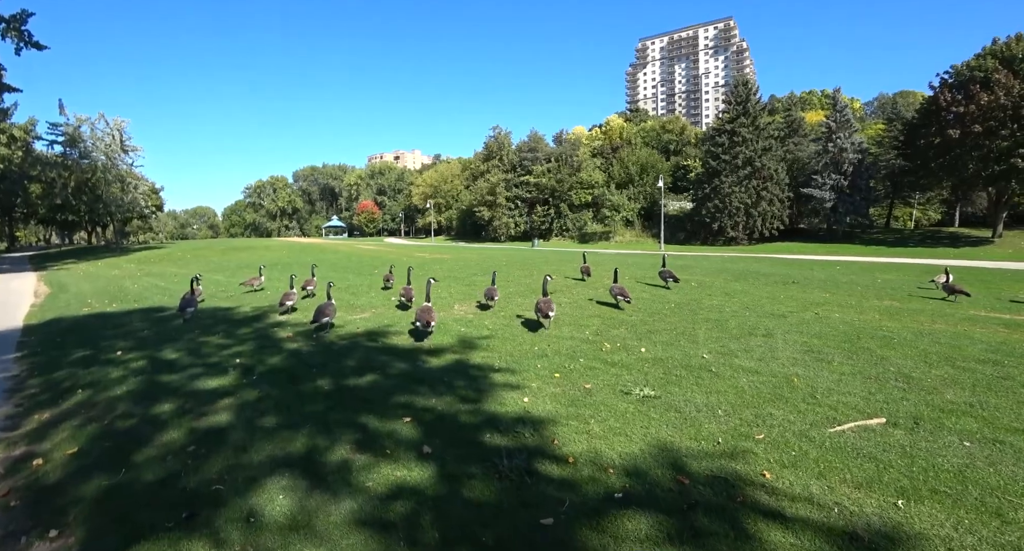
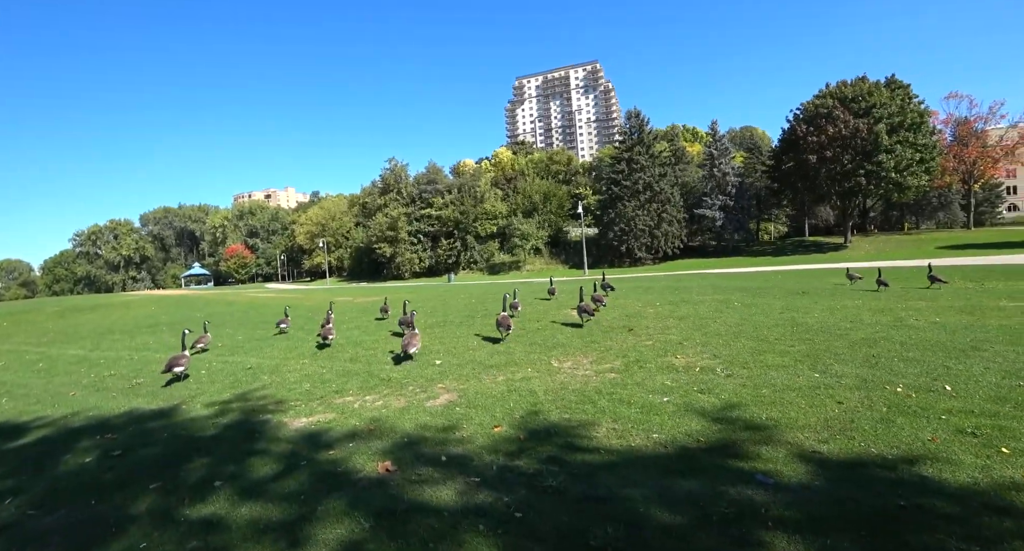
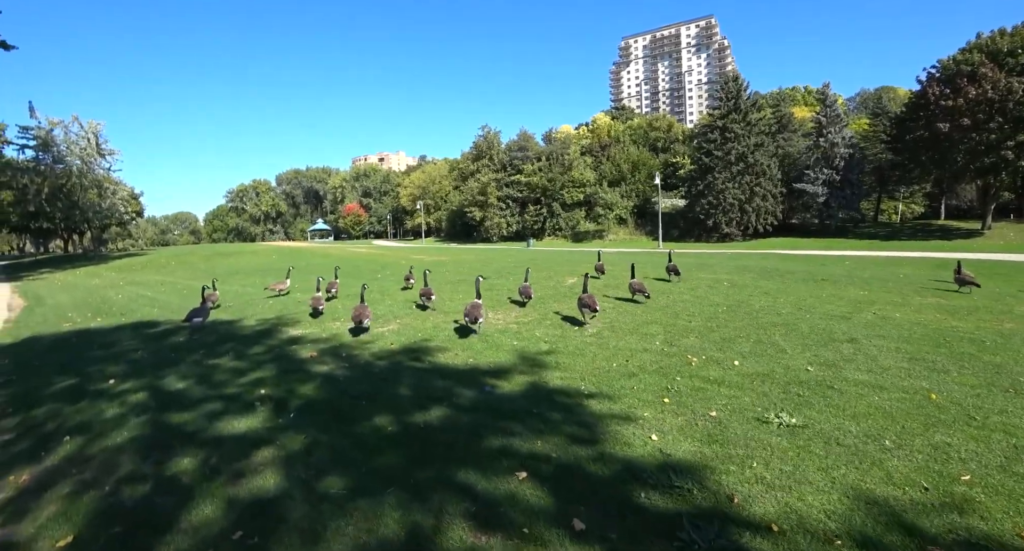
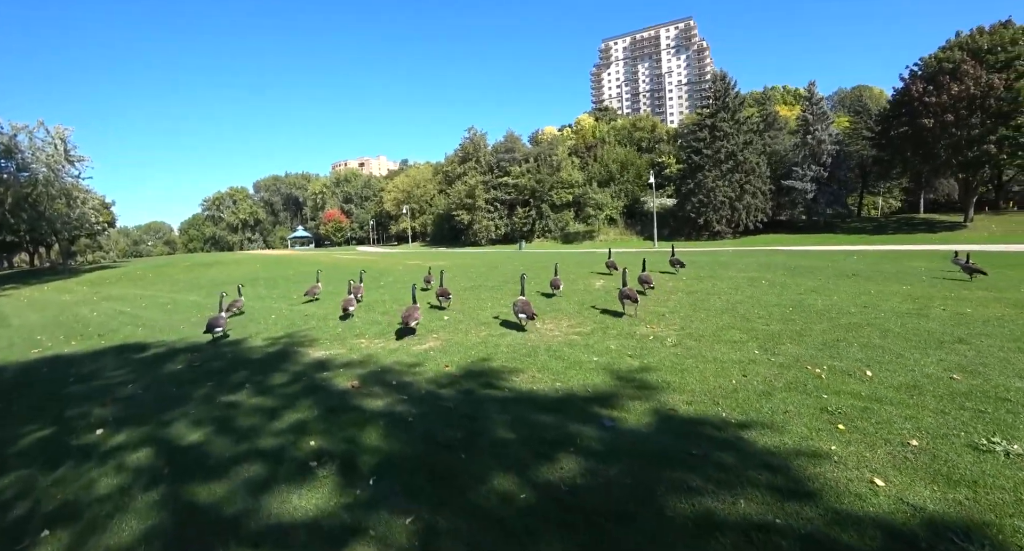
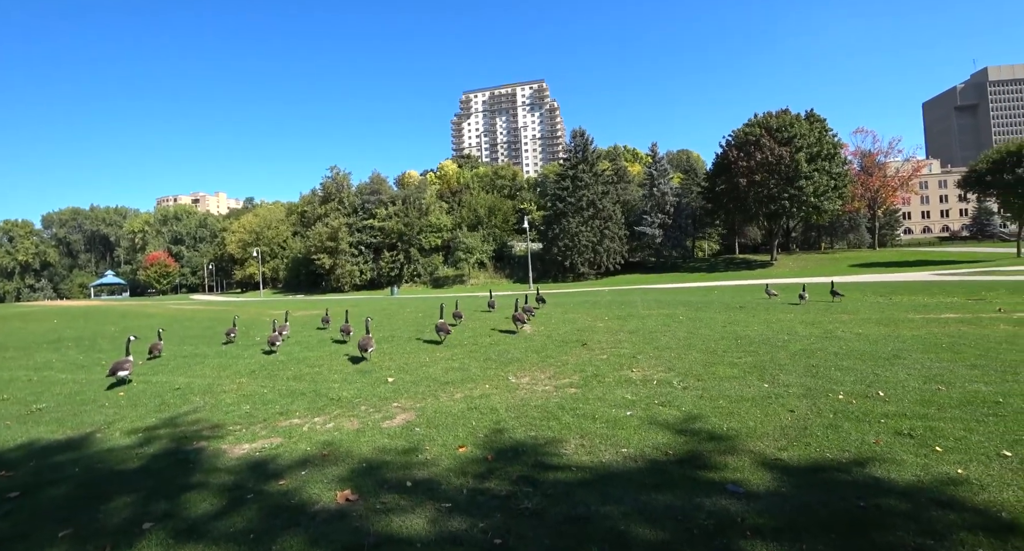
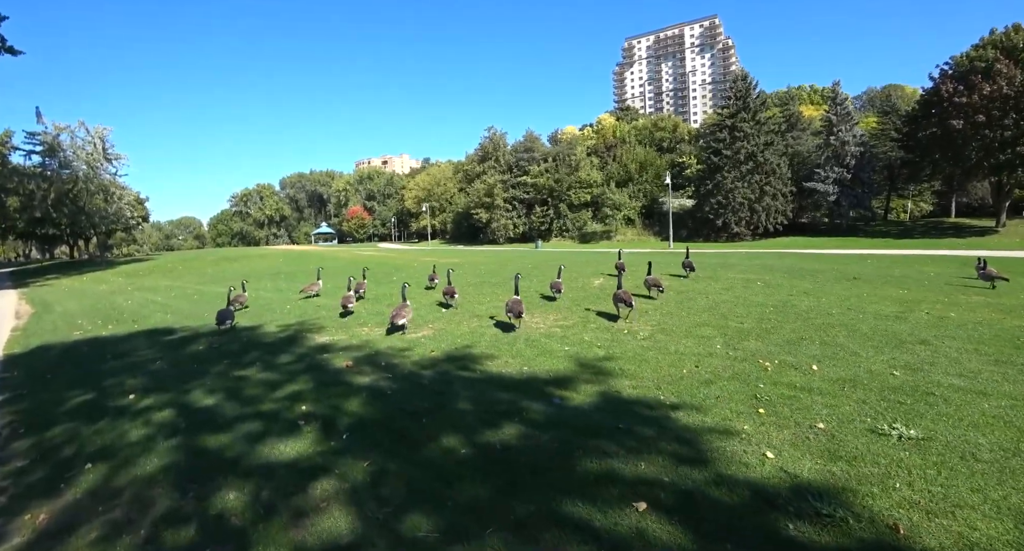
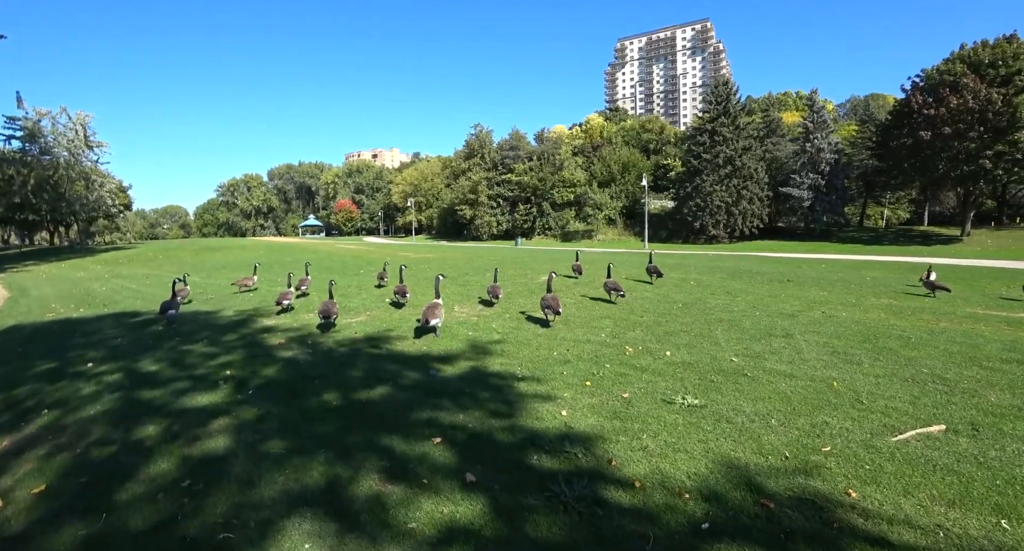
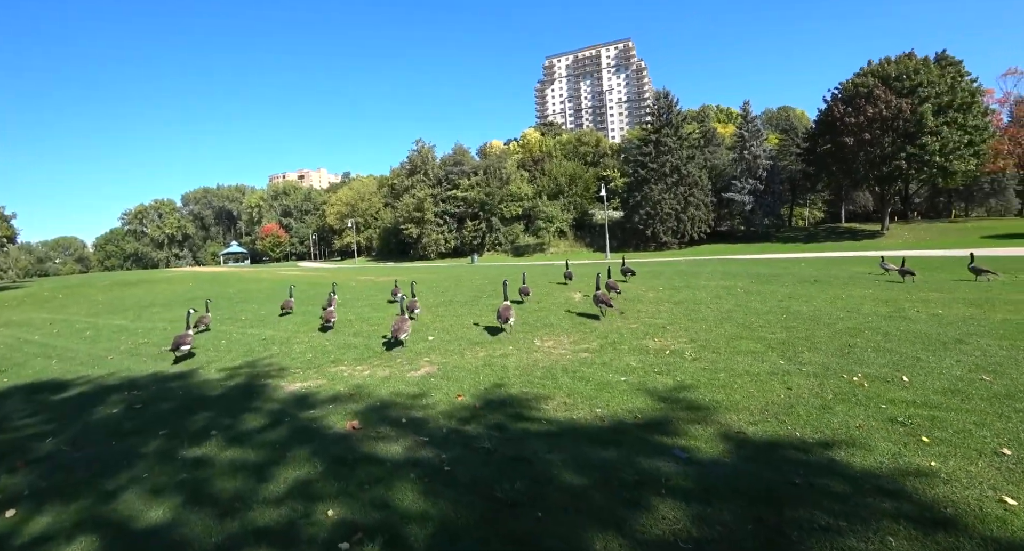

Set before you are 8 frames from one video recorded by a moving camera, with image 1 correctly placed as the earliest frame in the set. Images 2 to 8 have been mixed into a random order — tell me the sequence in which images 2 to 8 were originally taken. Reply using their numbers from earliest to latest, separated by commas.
7, 3, 6, 4, 8, 2, 5
